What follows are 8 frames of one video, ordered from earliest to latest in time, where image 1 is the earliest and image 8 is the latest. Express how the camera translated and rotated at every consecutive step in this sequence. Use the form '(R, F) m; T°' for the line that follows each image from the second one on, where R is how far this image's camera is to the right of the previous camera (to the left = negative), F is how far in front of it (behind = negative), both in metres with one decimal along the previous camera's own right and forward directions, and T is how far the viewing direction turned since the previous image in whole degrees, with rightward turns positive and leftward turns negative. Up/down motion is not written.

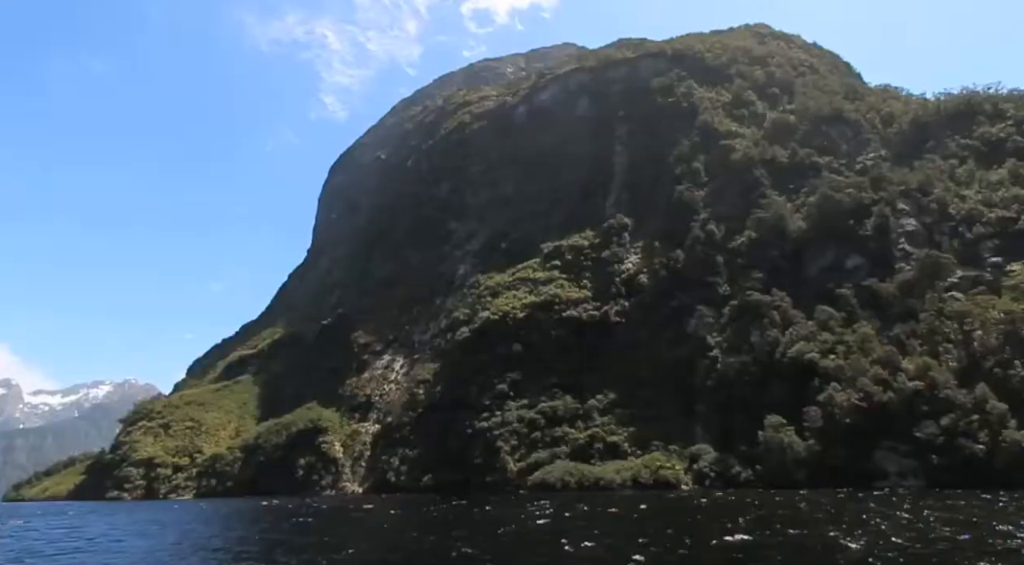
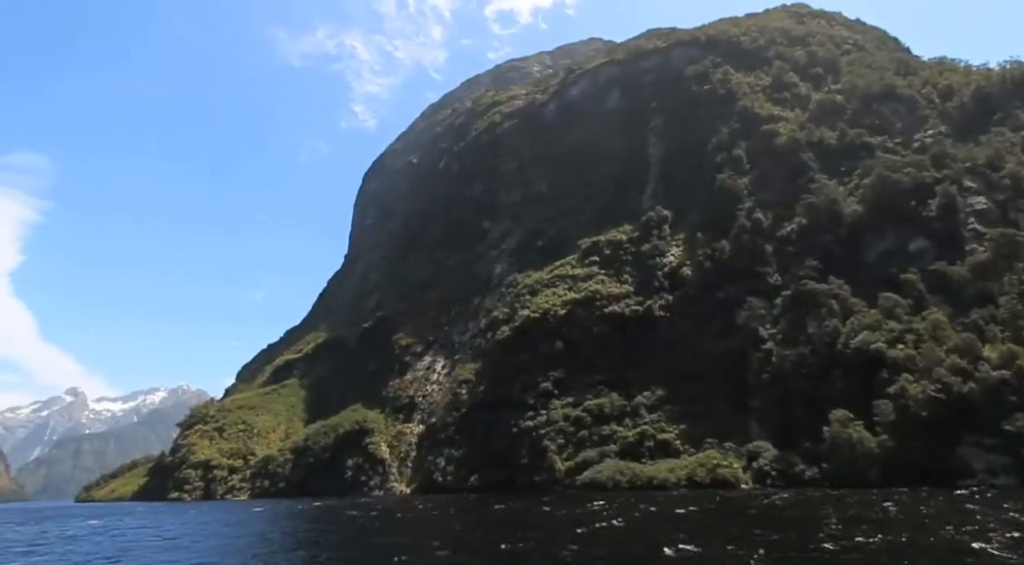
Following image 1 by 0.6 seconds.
(-0.6, +0.5) m; -3°
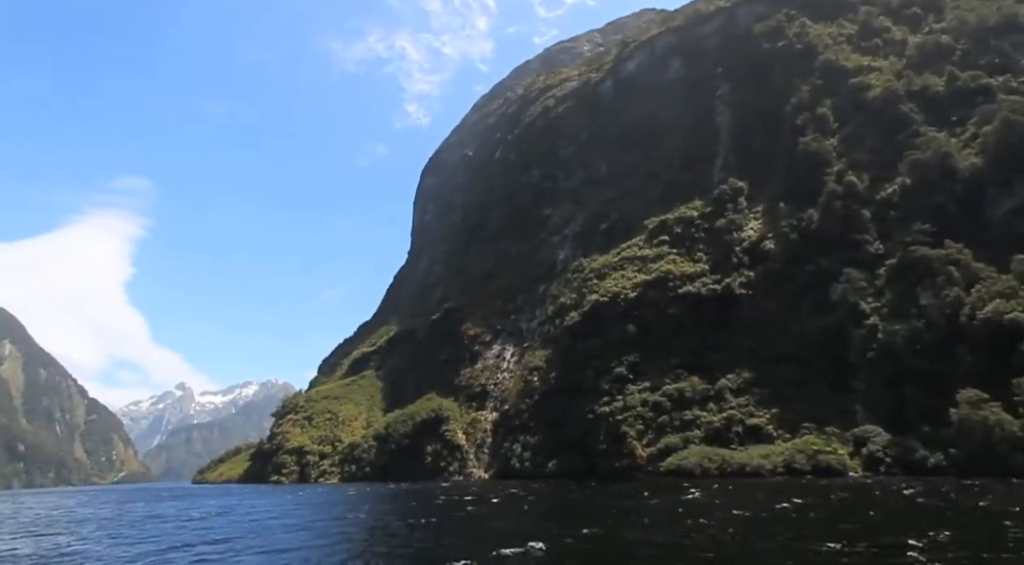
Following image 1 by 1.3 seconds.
(-0.8, +1.9) m; -6°
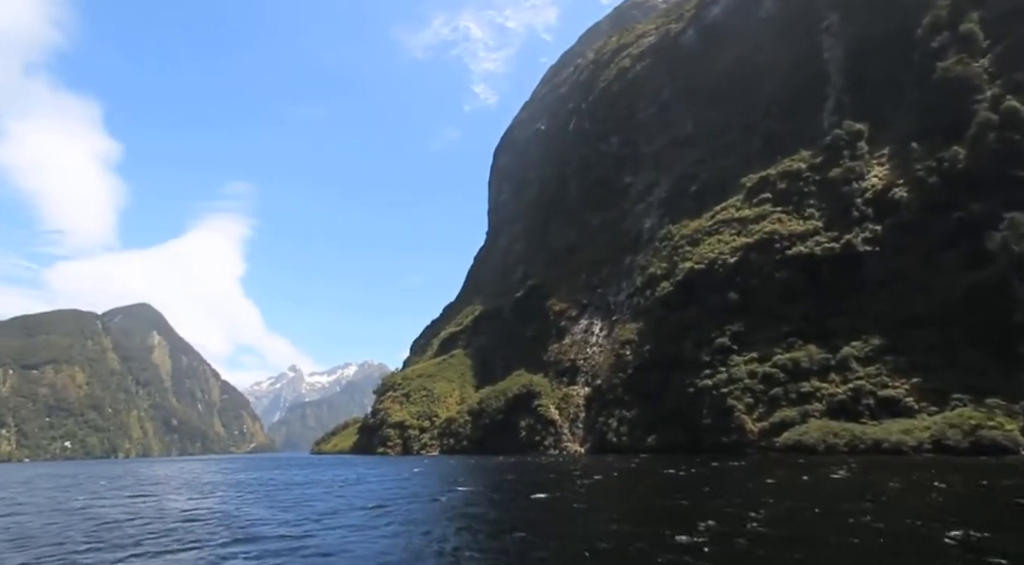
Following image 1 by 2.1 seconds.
(-1.1, +3.3) m; -8°
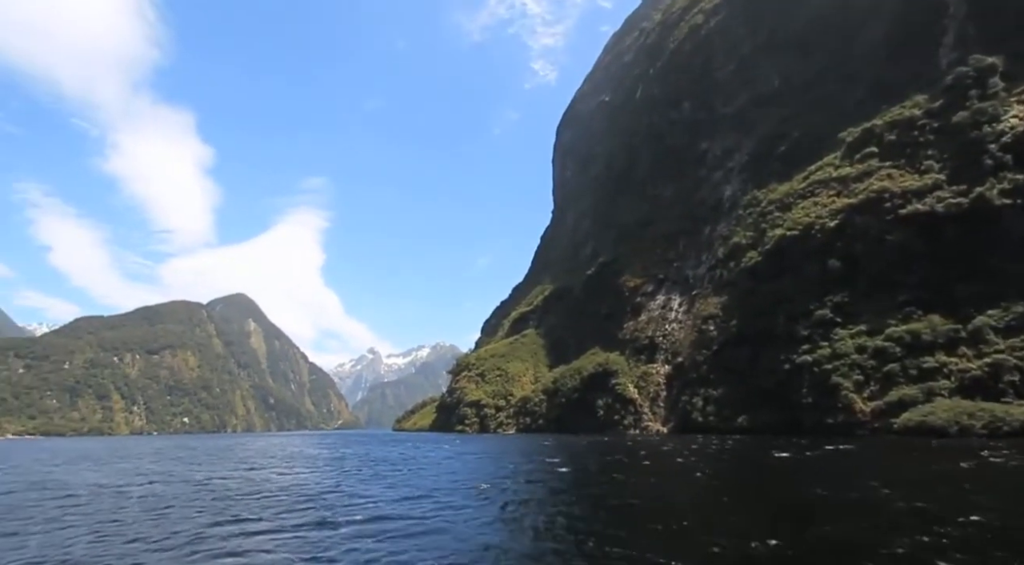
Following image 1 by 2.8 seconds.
(-1.2, +3.7) m; -6°
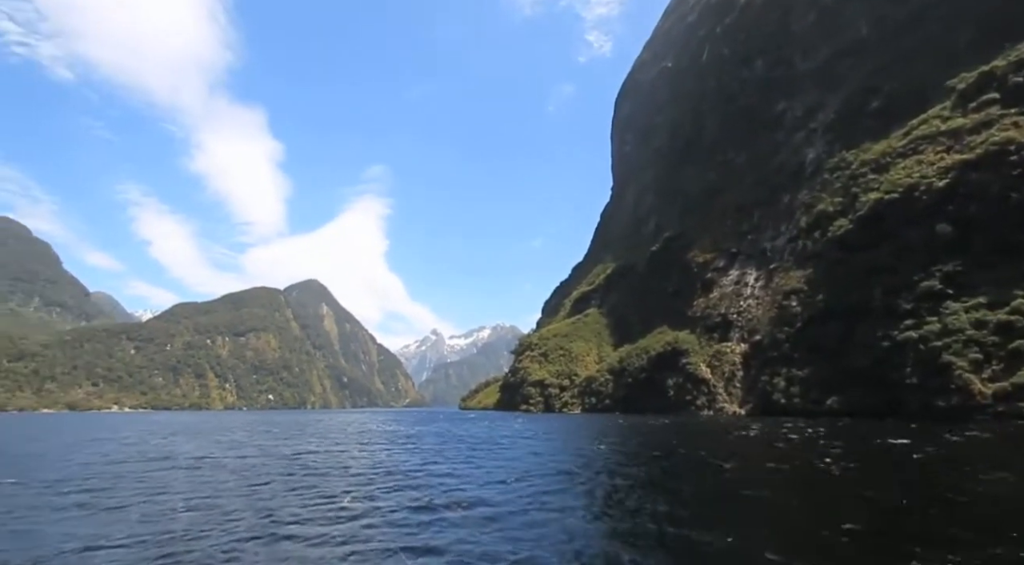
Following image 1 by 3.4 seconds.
(-1.1, +4.2) m; -6°
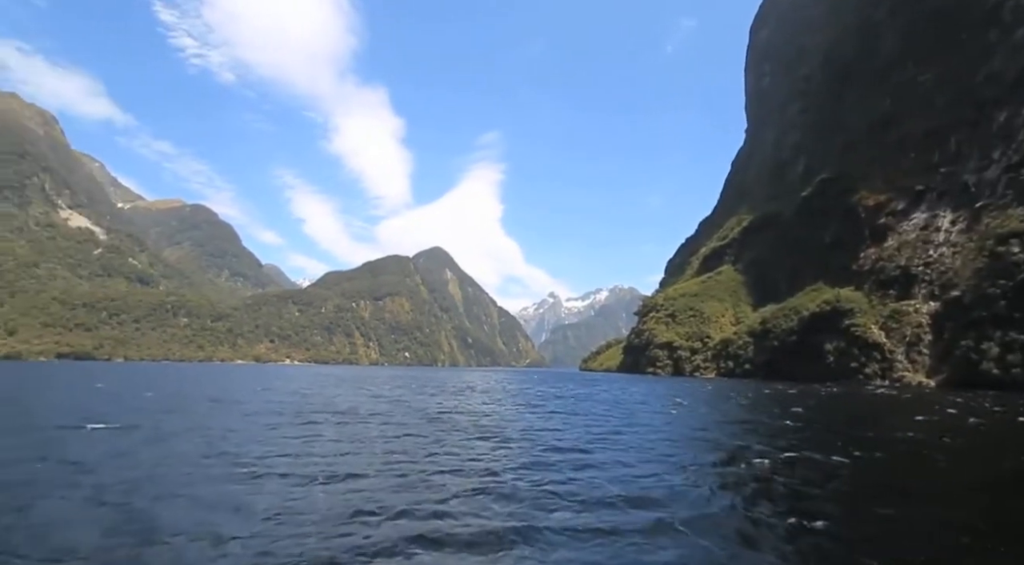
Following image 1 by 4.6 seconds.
(-3.0, +12.2) m; -11°
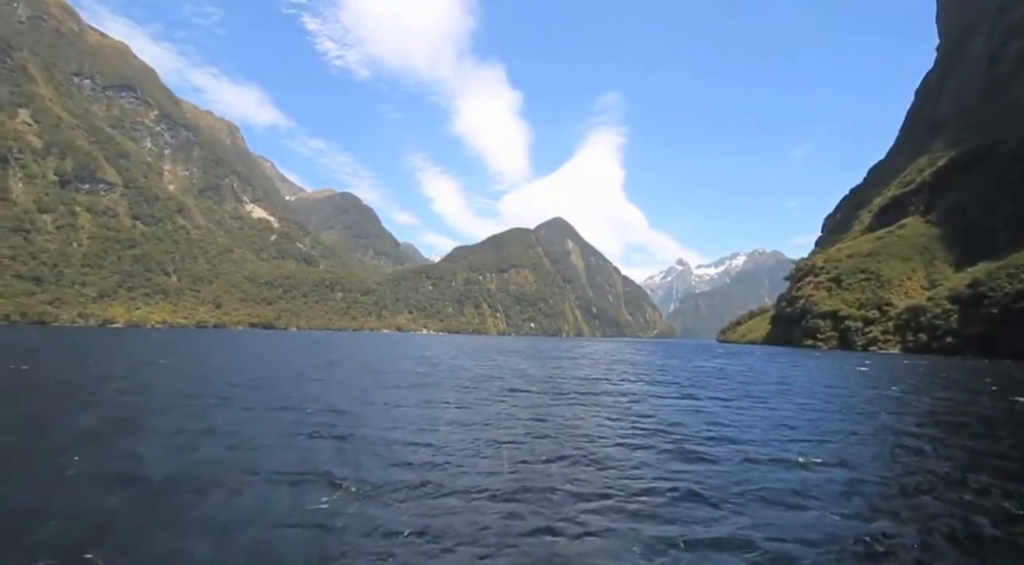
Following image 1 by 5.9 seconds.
(-4.4, +18.8) m; -12°
